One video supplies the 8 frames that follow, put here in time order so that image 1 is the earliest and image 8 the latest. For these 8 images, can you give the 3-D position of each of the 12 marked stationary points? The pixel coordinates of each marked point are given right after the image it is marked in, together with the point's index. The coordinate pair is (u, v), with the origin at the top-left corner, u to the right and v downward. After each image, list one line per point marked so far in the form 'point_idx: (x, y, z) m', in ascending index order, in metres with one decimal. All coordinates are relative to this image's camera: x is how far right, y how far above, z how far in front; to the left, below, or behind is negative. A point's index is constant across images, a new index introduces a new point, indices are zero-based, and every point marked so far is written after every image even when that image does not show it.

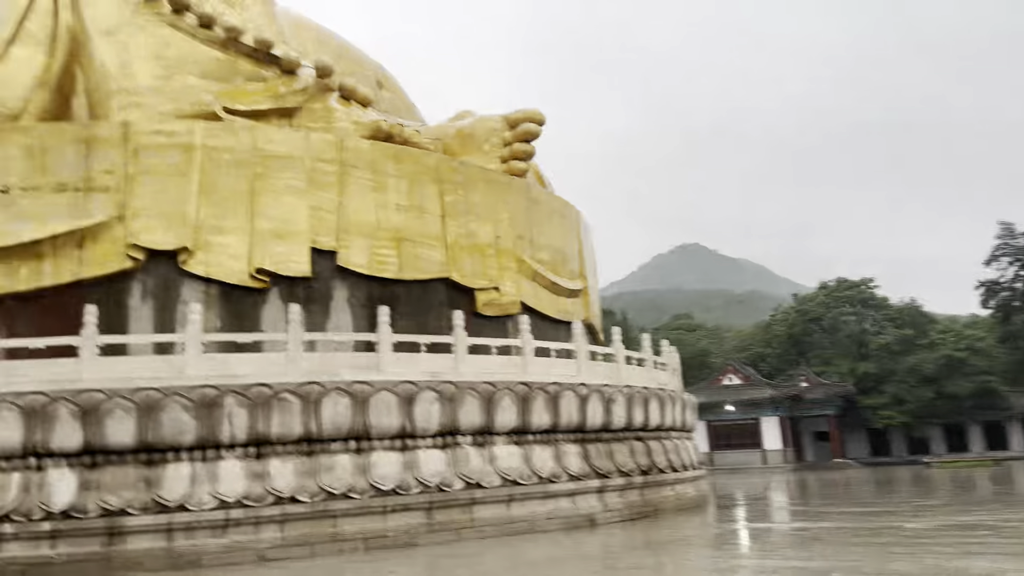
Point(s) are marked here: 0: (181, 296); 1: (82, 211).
0: (-2.8, -0.1, +6.4) m
1: (-3.6, +0.6, +6.4) m
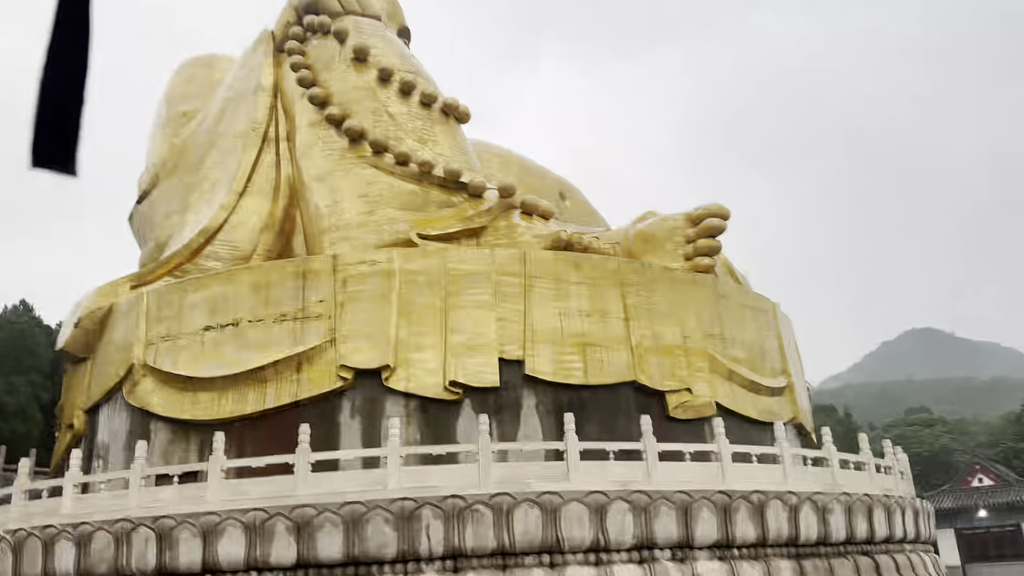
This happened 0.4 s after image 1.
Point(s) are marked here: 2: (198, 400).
0: (-1.1, -1.1, +6.9) m
1: (-2.0, -0.5, +7.2) m
2: (-3.0, -1.1, +7.3) m
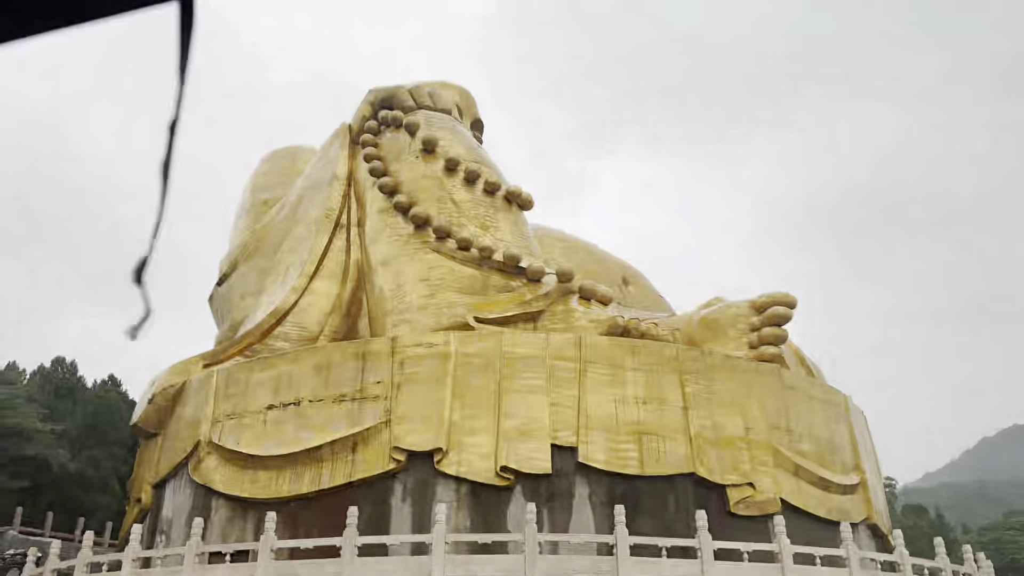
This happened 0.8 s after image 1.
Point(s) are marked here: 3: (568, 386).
0: (-0.7, -1.8, +6.8) m
1: (-1.5, -1.2, +7.3) m
2: (-2.5, -1.8, +7.4) m
3: (+0.5, -0.9, +7.3) m
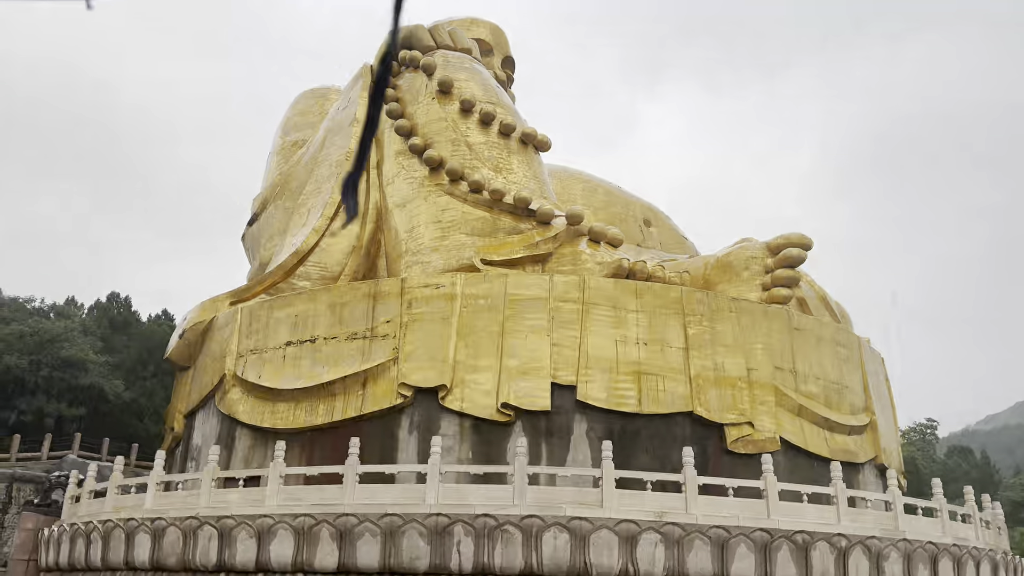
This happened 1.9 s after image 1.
0: (-0.7, -1.3, +7.2) m
1: (-1.4, -0.7, +7.6) m
2: (-2.4, -1.2, +7.9) m
3: (+0.6, -0.4, +7.4) m
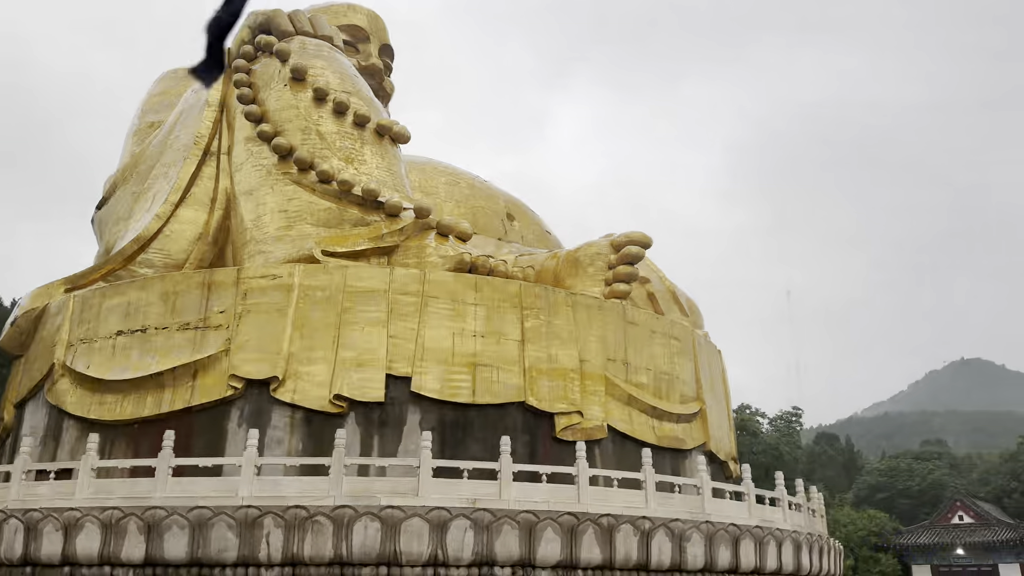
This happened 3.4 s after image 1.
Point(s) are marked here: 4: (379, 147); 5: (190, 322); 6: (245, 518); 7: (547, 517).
0: (-2.2, -1.2, +7.1) m
1: (-3.0, -0.6, +7.5) m
2: (-4.0, -1.1, +7.6) m
3: (-1.0, -0.3, +7.5) m
4: (-1.7, +1.8, +9.6) m
5: (-3.2, -0.3, +7.6) m
6: (-1.9, -1.7, +5.5) m
7: (+0.3, -1.8, +6.0) m
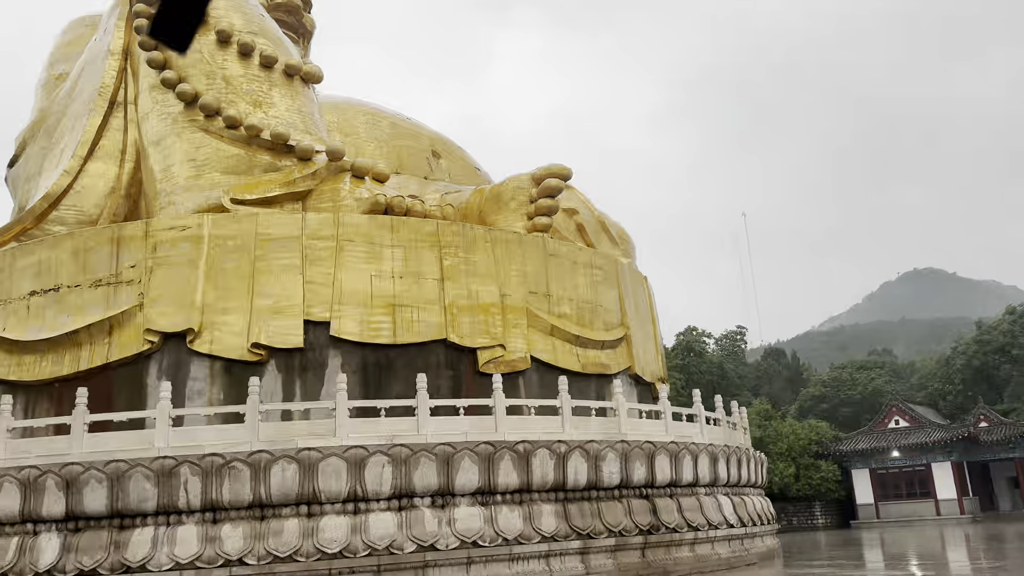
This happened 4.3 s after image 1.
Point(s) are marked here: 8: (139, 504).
0: (-3.0, -0.8, +7.2) m
1: (-3.8, -0.1, +7.4) m
2: (-4.8, -0.7, +7.5) m
3: (-1.8, +0.2, +7.6) m
4: (-2.7, +2.4, +9.4) m
5: (-4.0, +0.1, +7.5) m
6: (-2.6, -1.3, +5.6) m
7: (-0.4, -1.3, +6.2) m
8: (-2.7, -1.6, +5.6) m
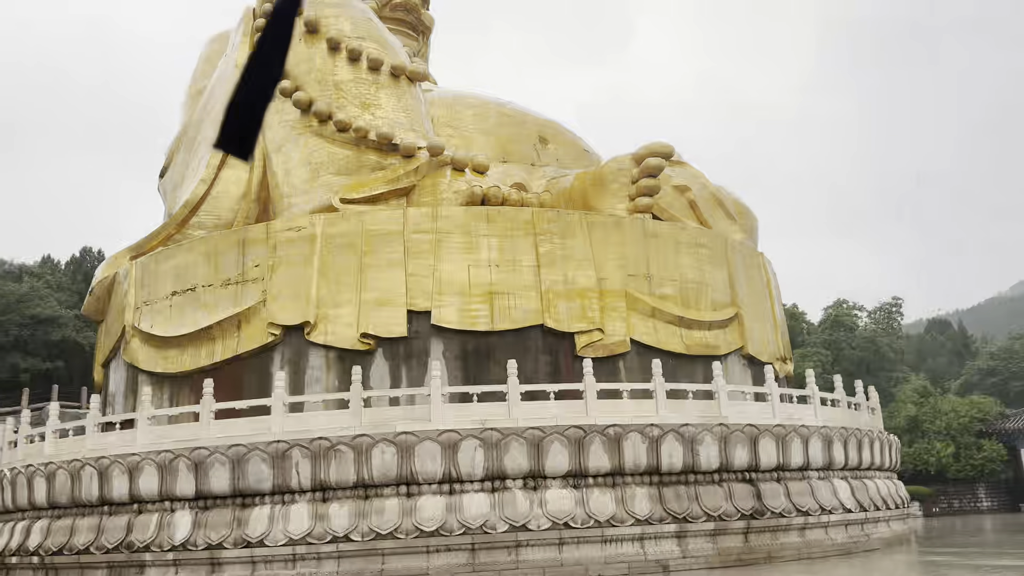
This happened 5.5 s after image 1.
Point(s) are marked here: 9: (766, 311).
0: (-2.0, -0.7, +7.8) m
1: (-2.9, -0.1, +8.1) m
2: (-3.8, -0.8, +8.5) m
3: (-0.9, +0.3, +7.9) m
4: (-1.5, +2.6, +9.9) m
5: (-3.0, +0.1, +8.3) m
6: (-1.9, -1.3, +6.2) m
7: (+0.3, -1.2, +6.4) m
8: (-2.0, -1.6, +6.2) m
9: (+3.2, -0.3, +10.0) m
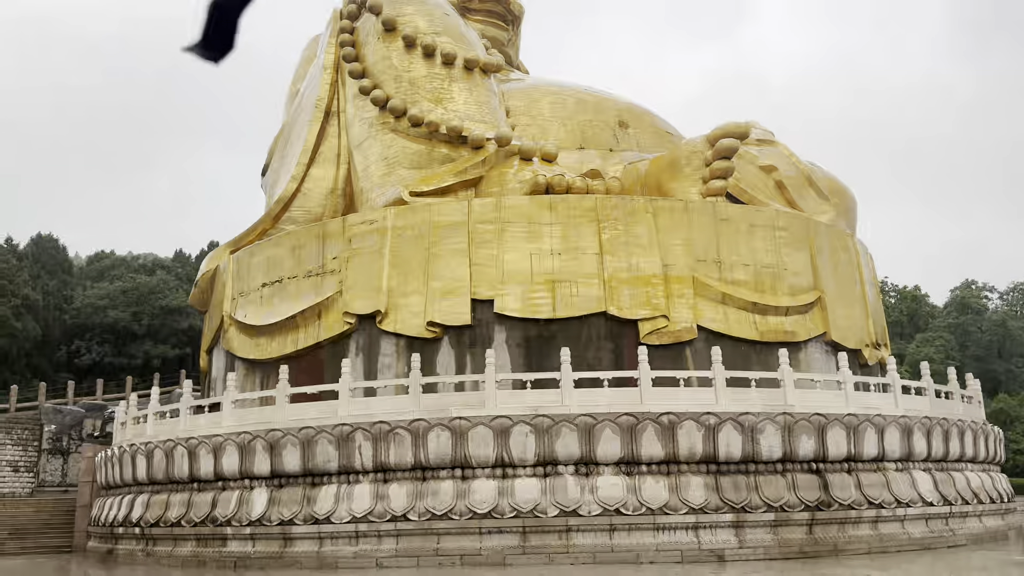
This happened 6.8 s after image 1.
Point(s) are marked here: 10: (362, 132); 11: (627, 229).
0: (-1.4, -0.6, +8.1) m
1: (-2.1, 0.0, +8.6) m
2: (-3.0, -0.7, +9.1) m
3: (-0.2, +0.4, +8.1) m
4: (-0.6, +2.7, +10.1) m
5: (-2.3, +0.2, +8.8) m
6: (-1.5, -1.2, +6.6) m
7: (+0.8, -1.1, +6.4) m
8: (-1.6, -1.5, +6.6) m
9: (+4.2, -0.1, +9.5) m
10: (-2.0, +2.0, +10.0) m
11: (+1.2, +0.6, +8.2) m
